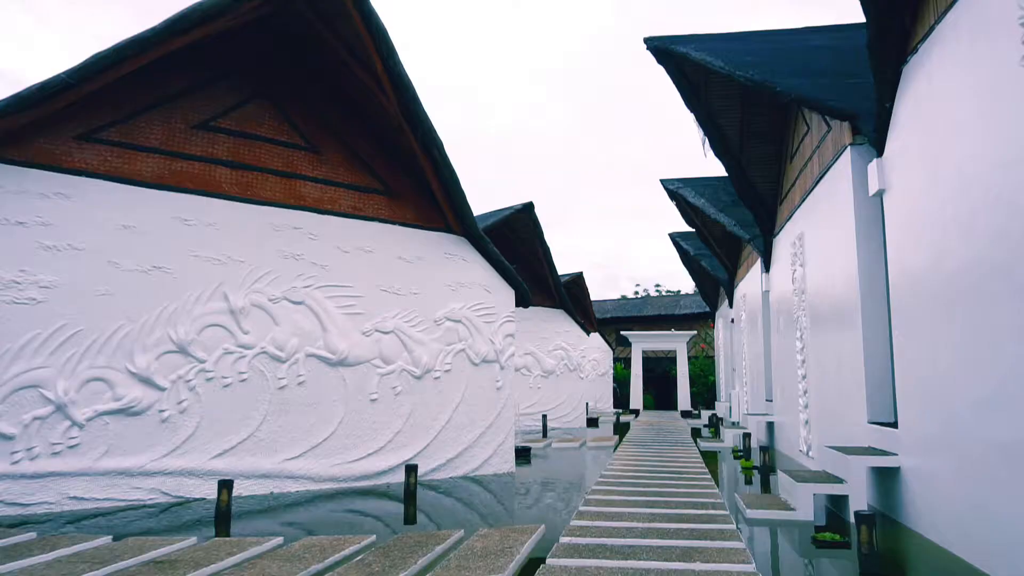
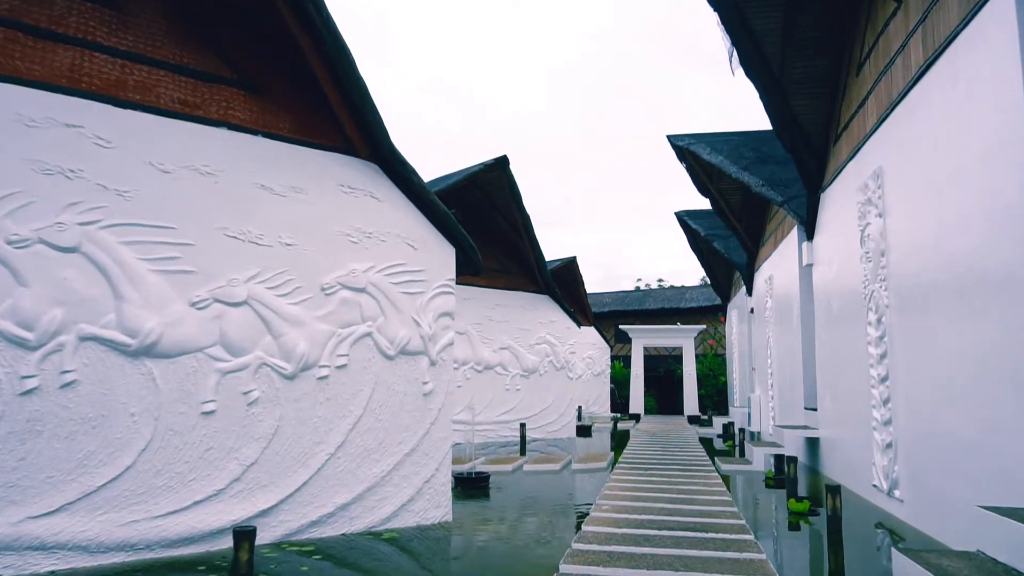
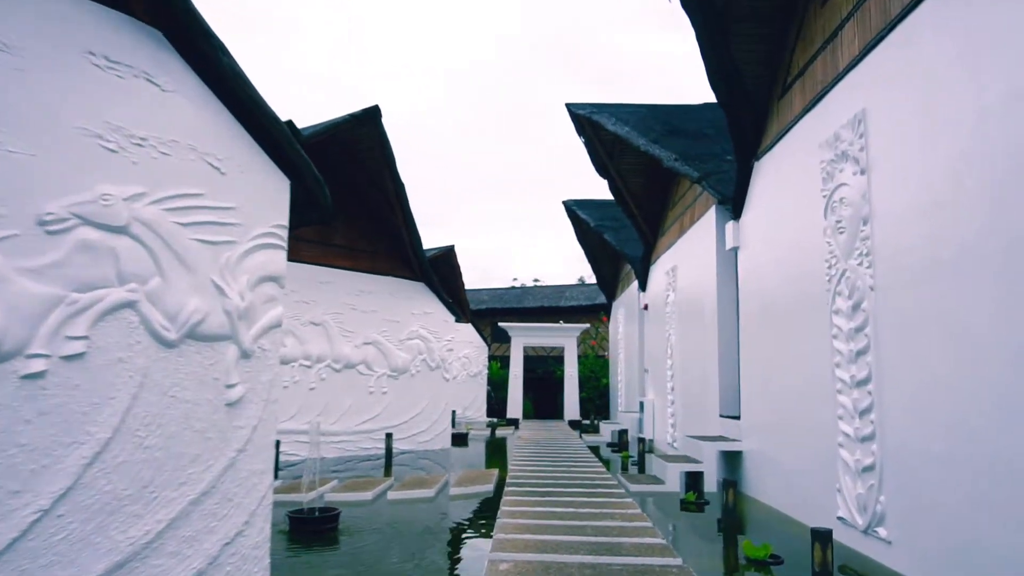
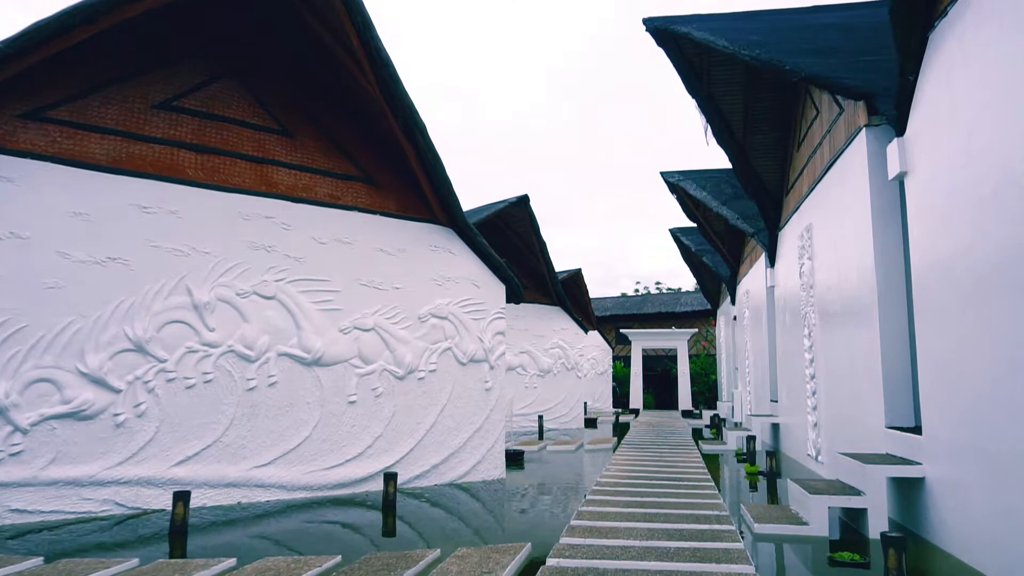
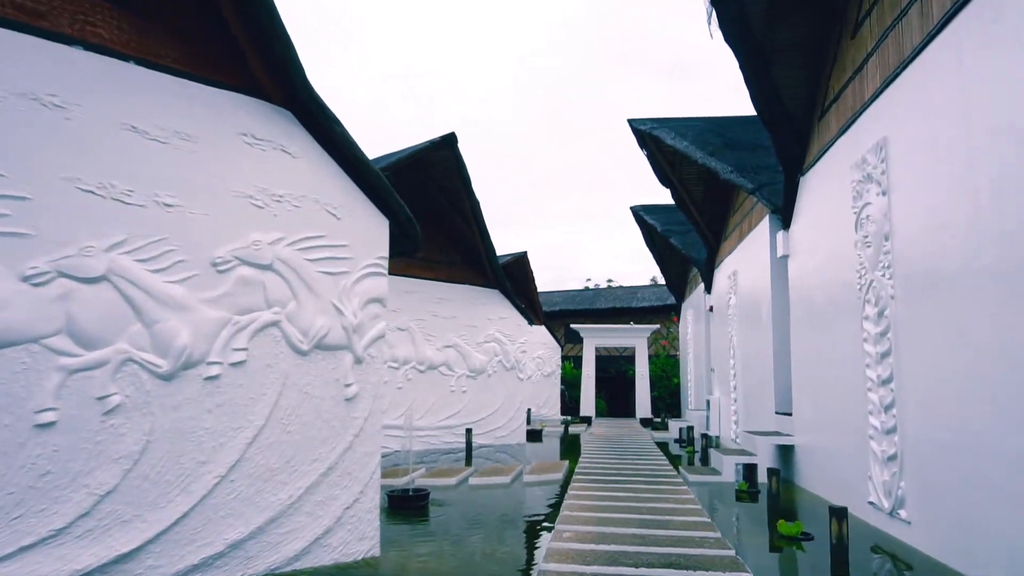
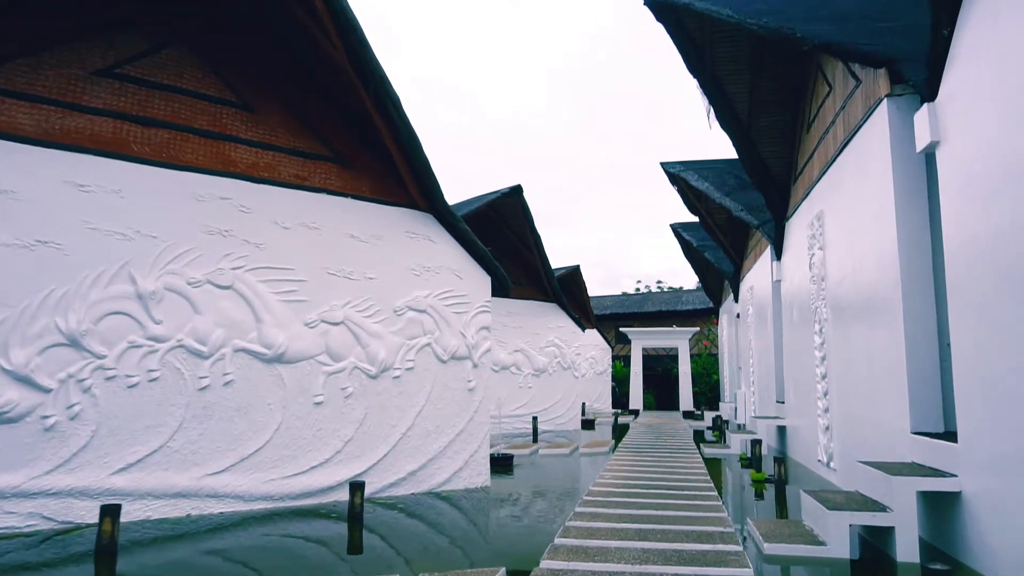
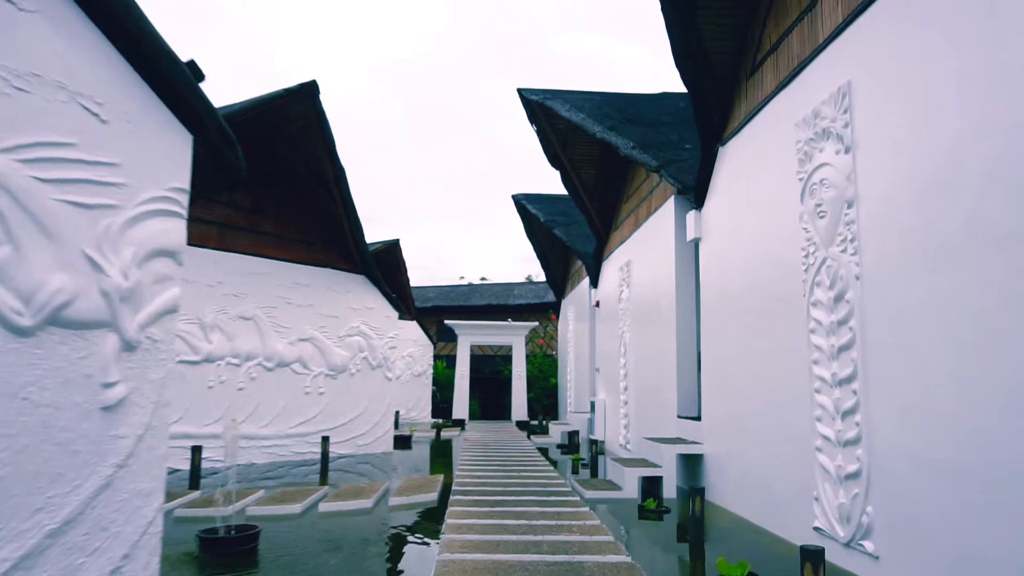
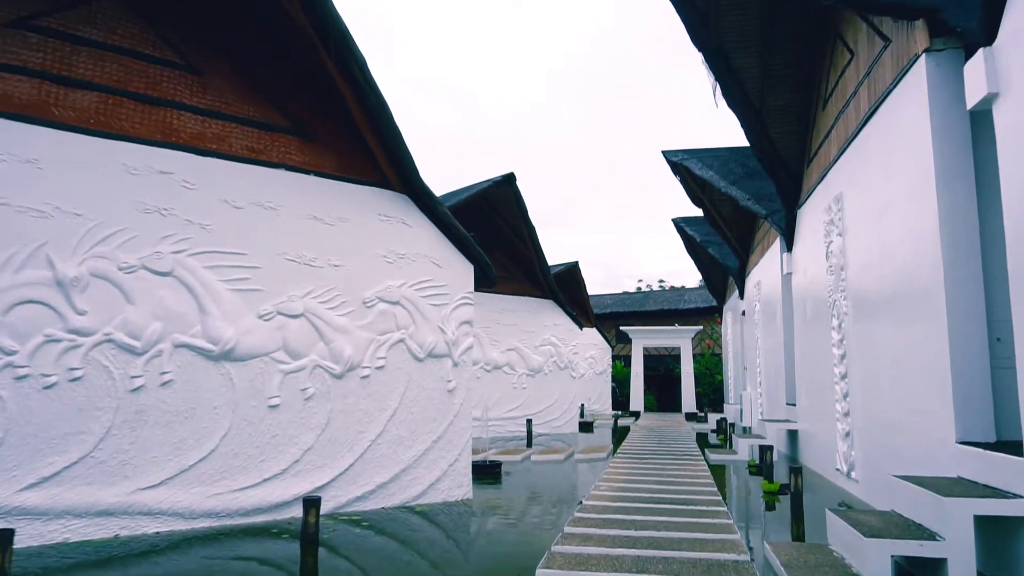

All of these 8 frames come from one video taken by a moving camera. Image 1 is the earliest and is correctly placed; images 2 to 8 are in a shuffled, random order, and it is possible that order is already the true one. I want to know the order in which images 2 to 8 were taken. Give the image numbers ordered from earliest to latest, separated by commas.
4, 6, 8, 2, 5, 3, 7
